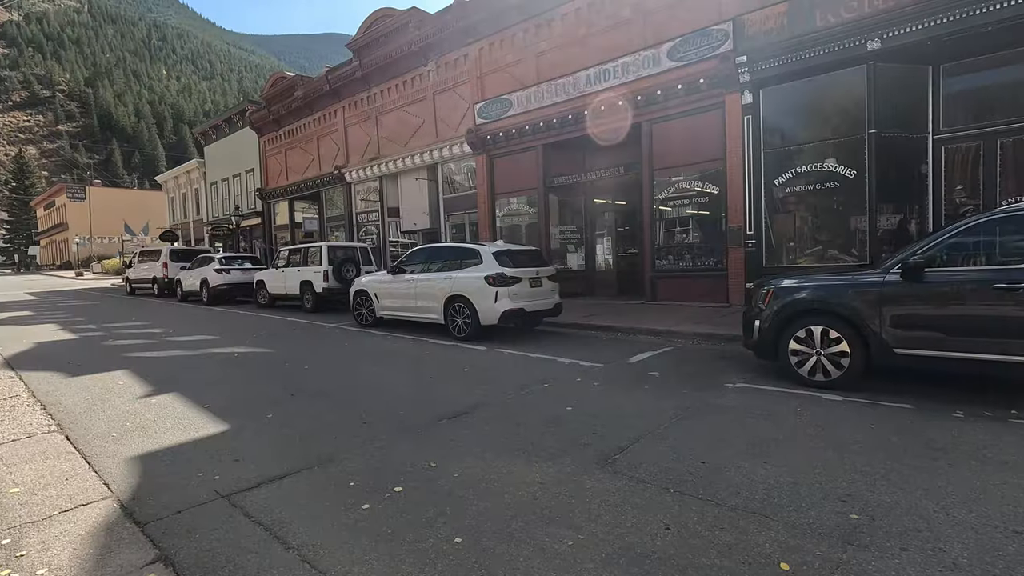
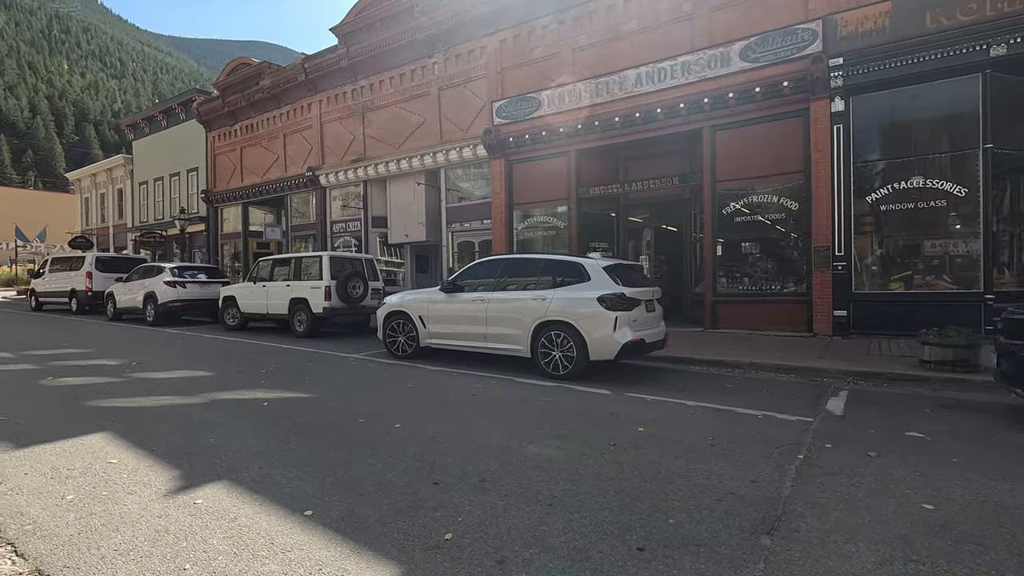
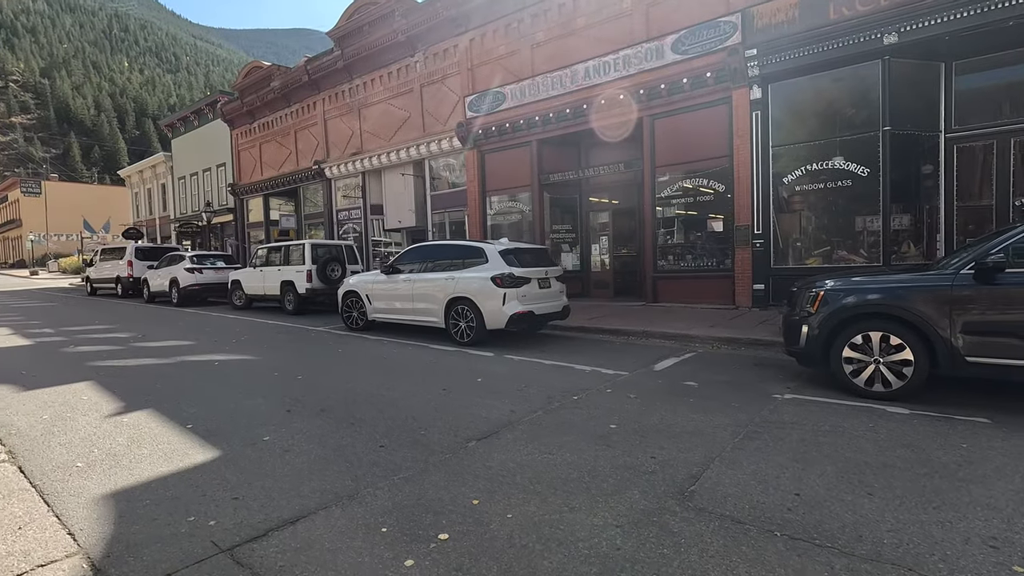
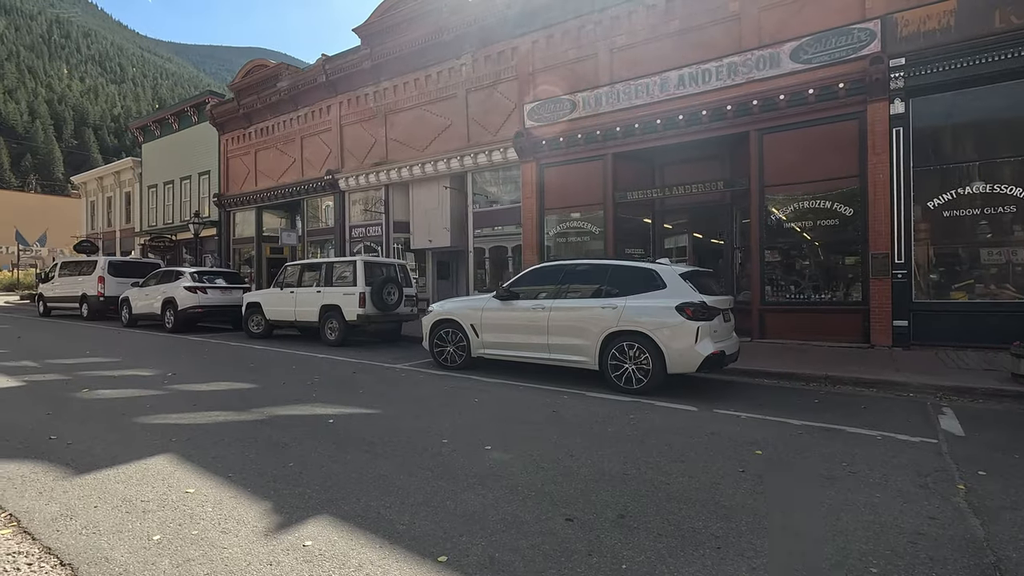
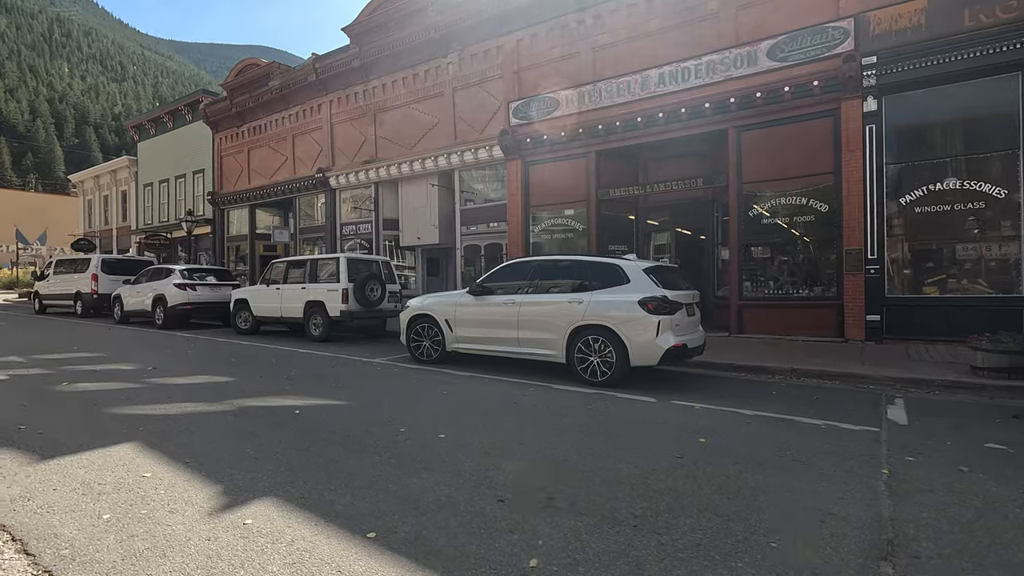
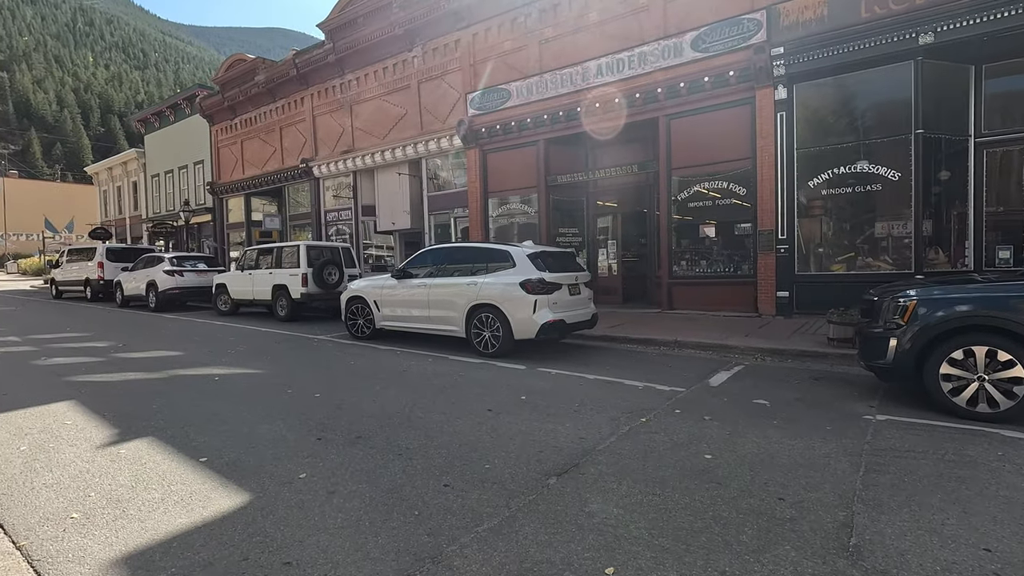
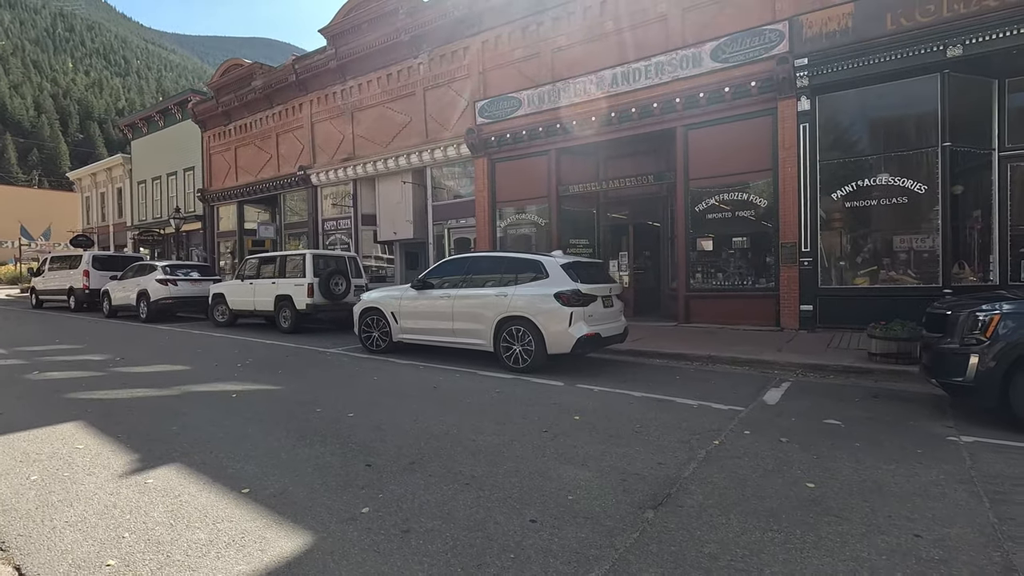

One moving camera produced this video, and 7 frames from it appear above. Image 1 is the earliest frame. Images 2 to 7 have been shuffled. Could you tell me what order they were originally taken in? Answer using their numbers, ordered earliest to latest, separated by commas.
3, 6, 7, 2, 5, 4
